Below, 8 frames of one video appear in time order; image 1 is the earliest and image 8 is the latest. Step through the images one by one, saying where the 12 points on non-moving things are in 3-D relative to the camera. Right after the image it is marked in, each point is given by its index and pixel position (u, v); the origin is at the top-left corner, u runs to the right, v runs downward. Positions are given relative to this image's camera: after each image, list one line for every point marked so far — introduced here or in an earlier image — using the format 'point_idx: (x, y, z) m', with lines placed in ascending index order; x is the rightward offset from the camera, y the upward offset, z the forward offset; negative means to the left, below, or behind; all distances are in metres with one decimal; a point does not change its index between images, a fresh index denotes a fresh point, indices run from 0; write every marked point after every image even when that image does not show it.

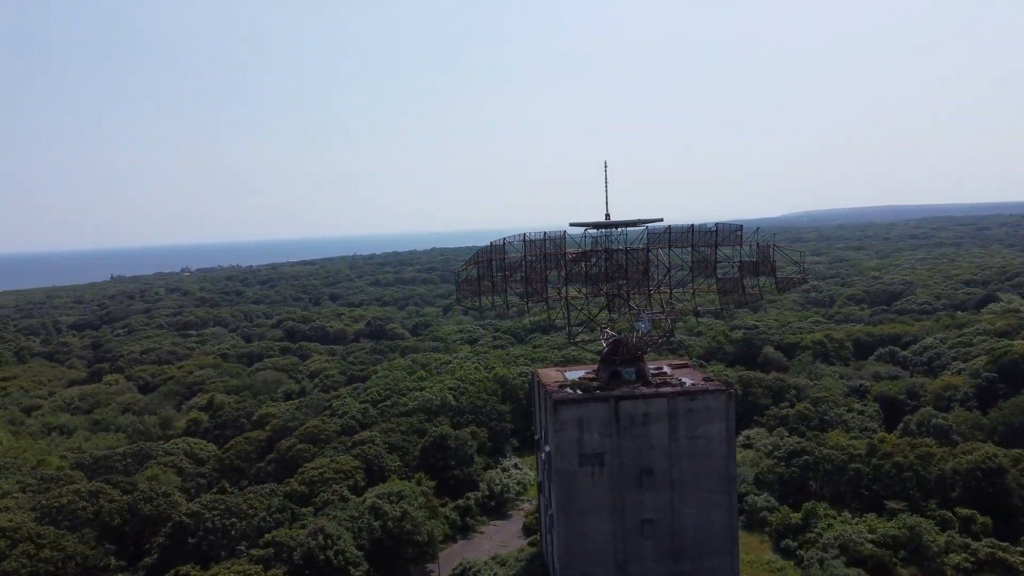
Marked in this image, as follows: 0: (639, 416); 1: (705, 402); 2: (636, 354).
0: (+3.0, -3.0, +15.3) m
1: (+4.5, -2.7, +15.3) m
2: (+3.2, -1.7, +17.2) m
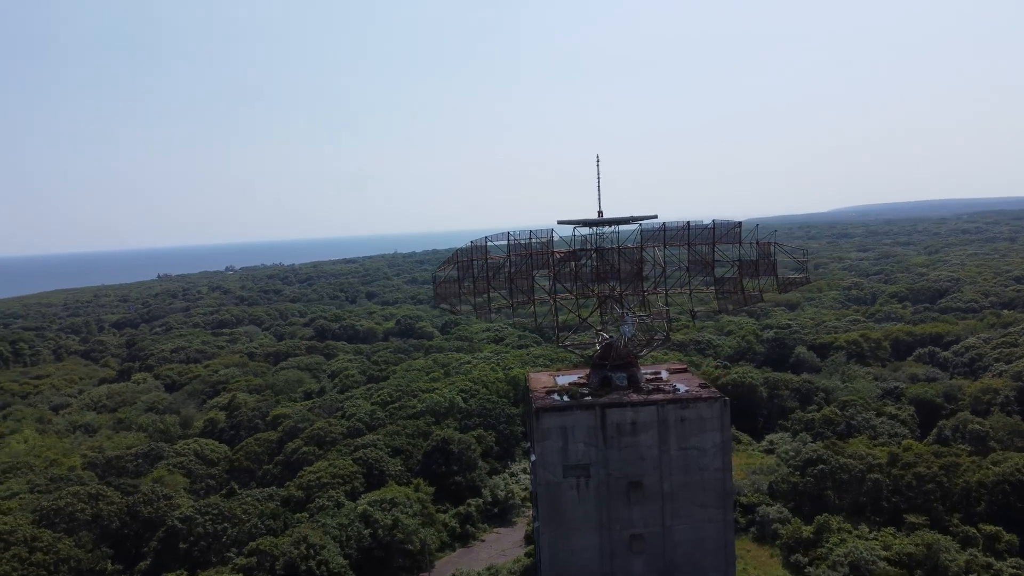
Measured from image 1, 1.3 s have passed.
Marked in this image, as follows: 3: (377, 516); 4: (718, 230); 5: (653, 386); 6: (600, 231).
0: (+2.5, -3.0, +14.4) m
1: (+4.0, -2.7, +14.4) m
2: (+2.8, -1.8, +16.3) m
3: (-4.0, -6.8, +19.6) m
4: (+5.1, +1.4, +16.5) m
5: (+3.4, -2.4, +15.8) m
6: (+2.2, +1.4, +16.3) m
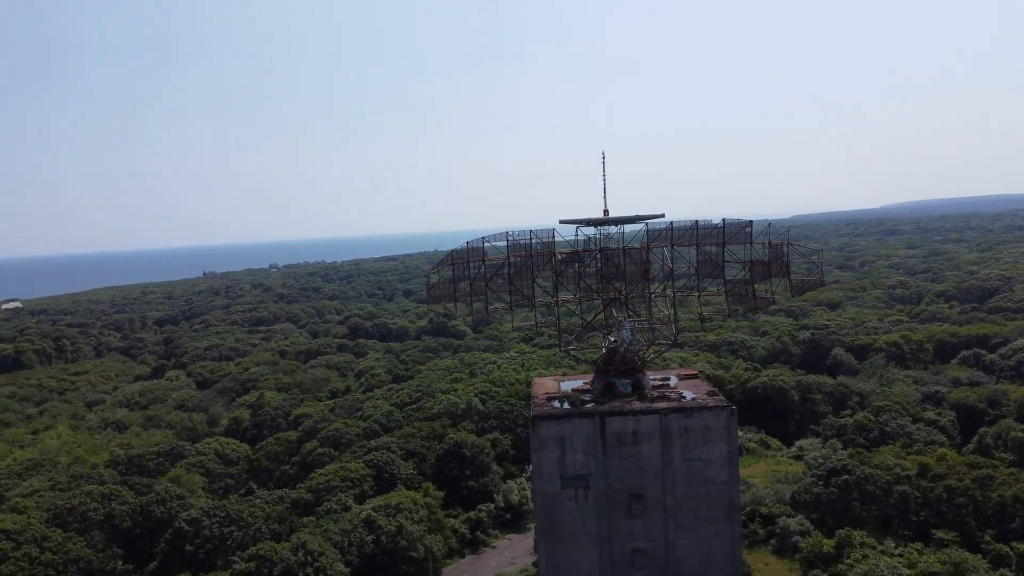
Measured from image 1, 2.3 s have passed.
0: (+2.4, -3.1, +13.8) m
1: (+3.9, -2.7, +13.7) m
2: (+2.8, -1.8, +15.6) m
3: (-3.9, -6.9, +19.2) m
4: (+5.1, +1.4, +15.7) m
5: (+3.4, -2.4, +15.1) m
6: (+2.2, +1.4, +15.6) m
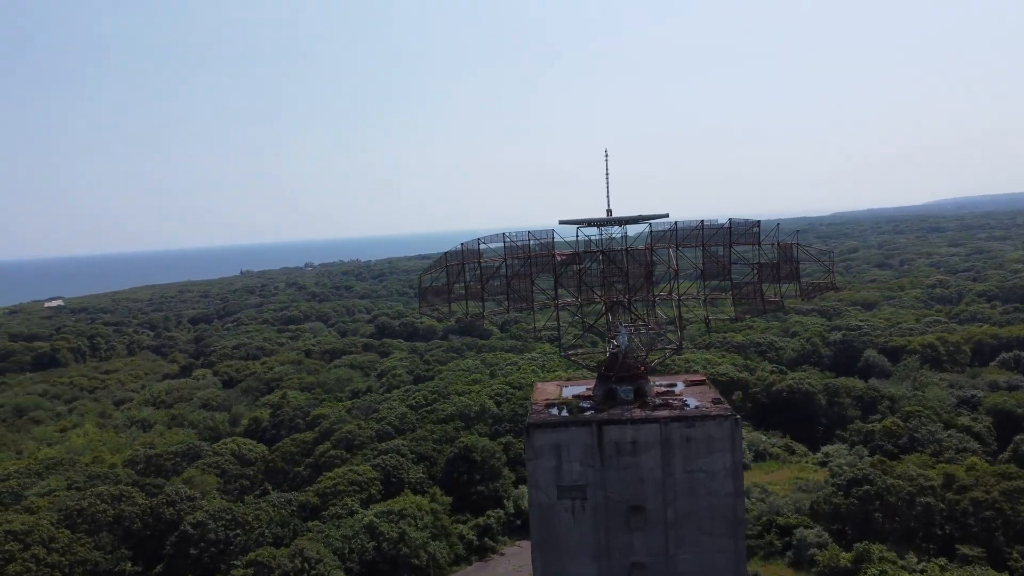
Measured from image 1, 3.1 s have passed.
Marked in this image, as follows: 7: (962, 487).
0: (+2.3, -3.1, +13.2) m
1: (+3.8, -2.8, +13.0) m
2: (+2.8, -1.9, +15.0) m
3: (-3.8, -6.9, +19.0) m
4: (+5.1, +1.3, +15.0) m
5: (+3.3, -2.5, +14.5) m
6: (+2.2, +1.3, +15.1) m
7: (+13.7, -6.0, +19.9) m
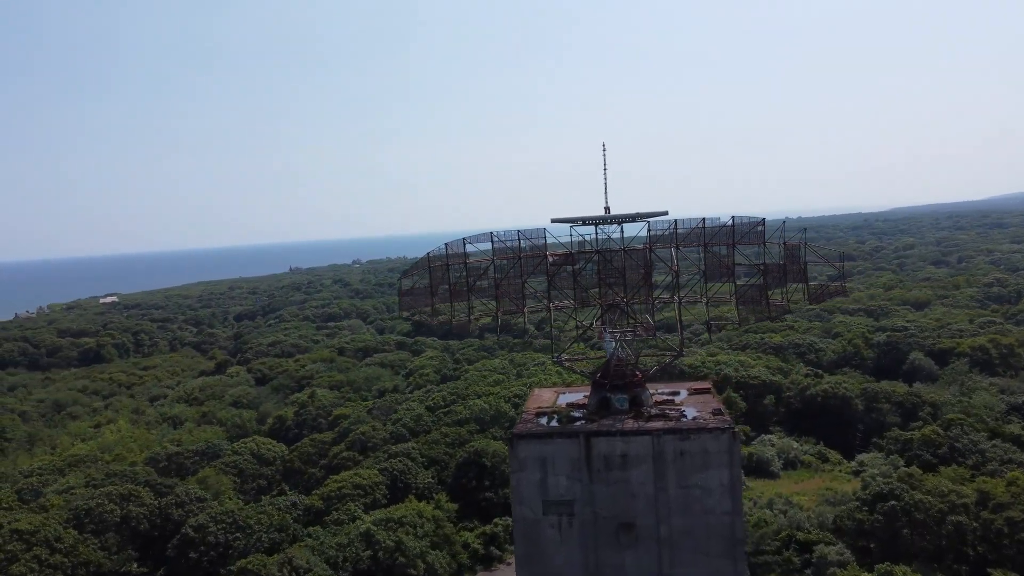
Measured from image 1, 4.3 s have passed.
0: (+2.0, -3.2, +12.4) m
1: (+3.5, -2.9, +12.1) m
2: (+2.6, -1.9, +14.2) m
3: (-3.8, -7.0, +18.5) m
4: (+4.8, +1.3, +14.0) m
5: (+3.1, -2.5, +13.7) m
6: (+1.9, +1.3, +14.2) m
7: (+13.7, -6.1, +18.4) m
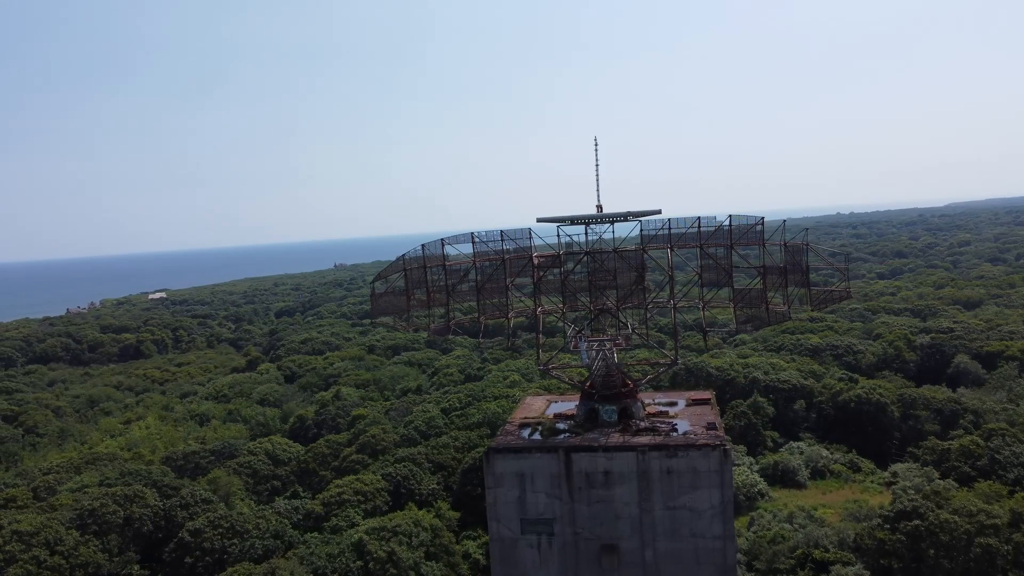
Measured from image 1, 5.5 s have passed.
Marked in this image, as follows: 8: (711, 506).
0: (+1.5, -3.3, +11.5) m
1: (+3.0, -3.0, +11.2) m
2: (+2.2, -2.0, +13.3) m
3: (-3.9, -7.1, +17.9) m
4: (+4.5, +1.2, +13.0) m
5: (+2.7, -2.6, +12.8) m
6: (+1.6, +1.2, +13.4) m
7: (+13.6, -6.2, +16.9) m
8: (+3.4, -3.7, +11.2) m
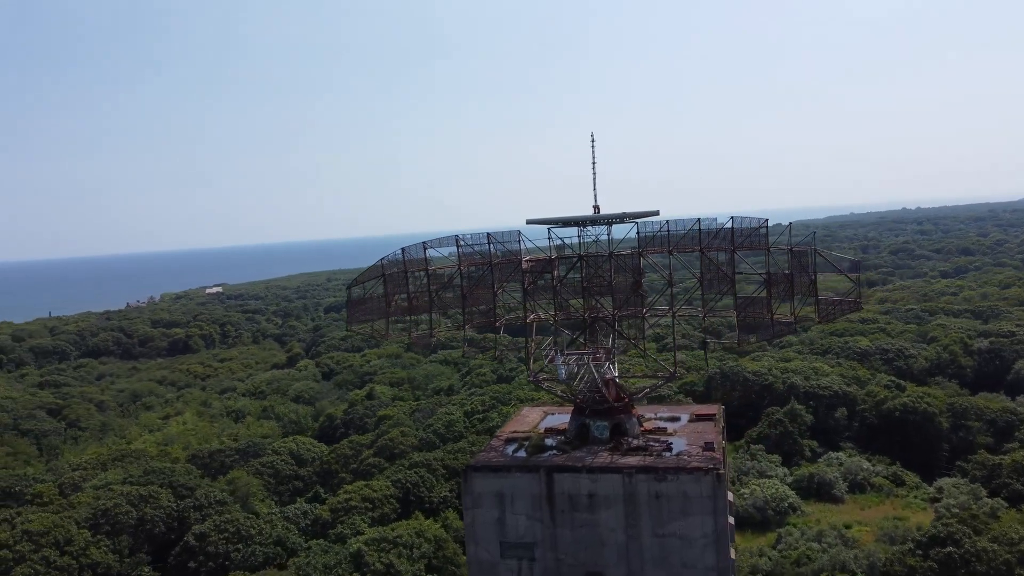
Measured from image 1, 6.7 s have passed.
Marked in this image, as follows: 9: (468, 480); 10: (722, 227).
0: (+1.2, -3.4, +10.7) m
1: (+2.6, -3.1, +10.3) m
2: (+2.0, -2.2, +12.4) m
3: (-3.8, -7.2, +17.4) m
4: (+4.2, +1.0, +12.0) m
5: (+2.4, -2.8, +11.8) m
6: (+1.3, +1.0, +12.5) m
7: (+13.5, -6.3, +15.3) m
8: (+3.0, -3.9, +10.2) m
9: (-0.7, -3.3, +11.1) m
10: (+4.0, +1.2, +12.2) m
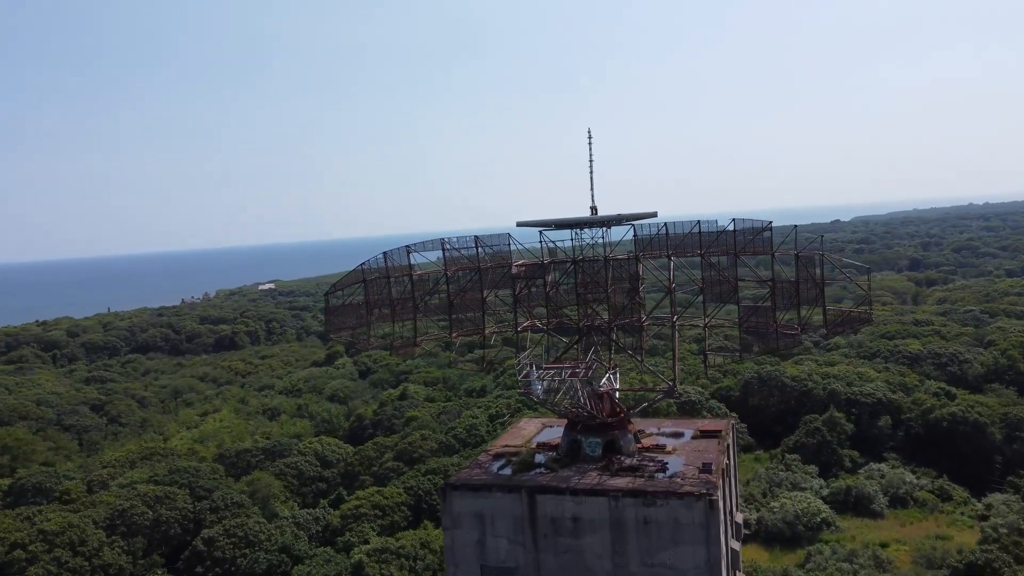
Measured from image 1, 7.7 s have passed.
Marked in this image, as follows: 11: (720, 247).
0: (+0.8, -3.5, +10.0) m
1: (+2.3, -3.2, +9.5) m
2: (+1.7, -2.3, +11.6) m
3: (-3.7, -7.3, +17.0) m
4: (+4.0, +0.9, +11.1) m
5: (+2.1, -2.9, +11.0) m
6: (+1.1, +0.9, +11.8) m
7: (+13.4, -6.5, +13.8) m
8: (+2.7, -4.0, +9.4) m
9: (-1.0, -3.4, +10.5) m
10: (+3.8, +1.0, +11.2) m
11: (+3.6, +0.7, +11.2) m
